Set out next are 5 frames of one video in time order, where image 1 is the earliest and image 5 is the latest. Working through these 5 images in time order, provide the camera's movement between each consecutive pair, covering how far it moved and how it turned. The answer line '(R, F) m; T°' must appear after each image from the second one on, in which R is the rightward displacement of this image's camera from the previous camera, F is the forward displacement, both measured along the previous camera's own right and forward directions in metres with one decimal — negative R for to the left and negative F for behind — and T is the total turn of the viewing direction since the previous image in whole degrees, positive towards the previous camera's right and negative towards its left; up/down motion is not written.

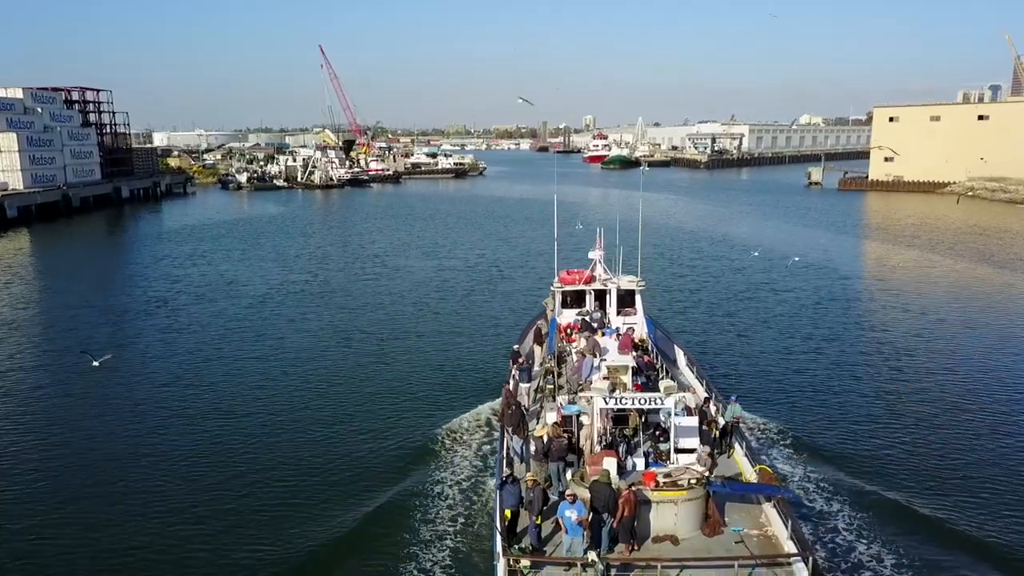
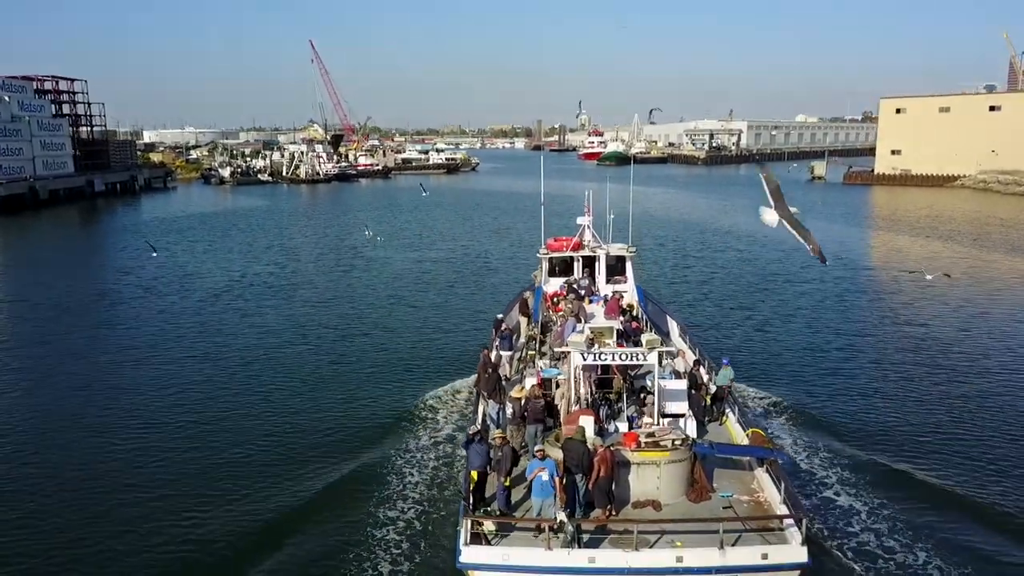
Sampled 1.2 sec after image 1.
(+0.3, +2.9) m; 0°
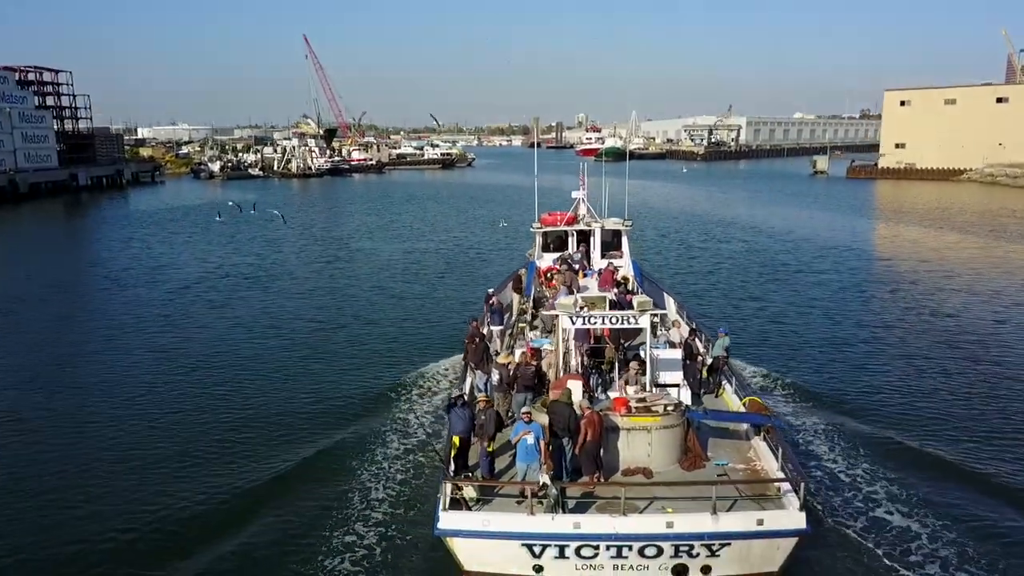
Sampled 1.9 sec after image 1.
(+0.1, +1.6) m; 0°
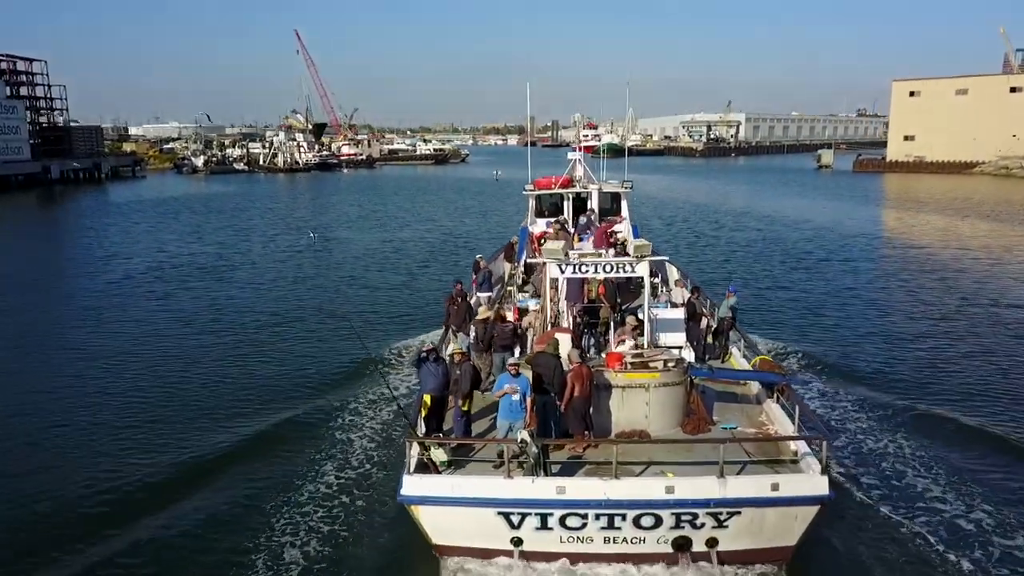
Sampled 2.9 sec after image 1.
(+0.1, +2.7) m; 0°
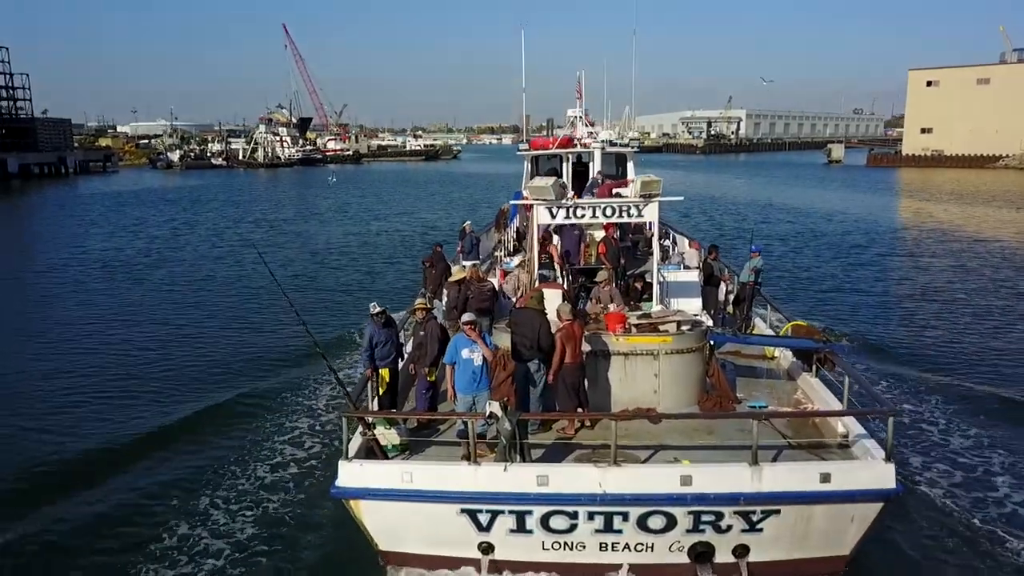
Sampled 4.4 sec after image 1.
(+0.1, +3.9) m; 0°
